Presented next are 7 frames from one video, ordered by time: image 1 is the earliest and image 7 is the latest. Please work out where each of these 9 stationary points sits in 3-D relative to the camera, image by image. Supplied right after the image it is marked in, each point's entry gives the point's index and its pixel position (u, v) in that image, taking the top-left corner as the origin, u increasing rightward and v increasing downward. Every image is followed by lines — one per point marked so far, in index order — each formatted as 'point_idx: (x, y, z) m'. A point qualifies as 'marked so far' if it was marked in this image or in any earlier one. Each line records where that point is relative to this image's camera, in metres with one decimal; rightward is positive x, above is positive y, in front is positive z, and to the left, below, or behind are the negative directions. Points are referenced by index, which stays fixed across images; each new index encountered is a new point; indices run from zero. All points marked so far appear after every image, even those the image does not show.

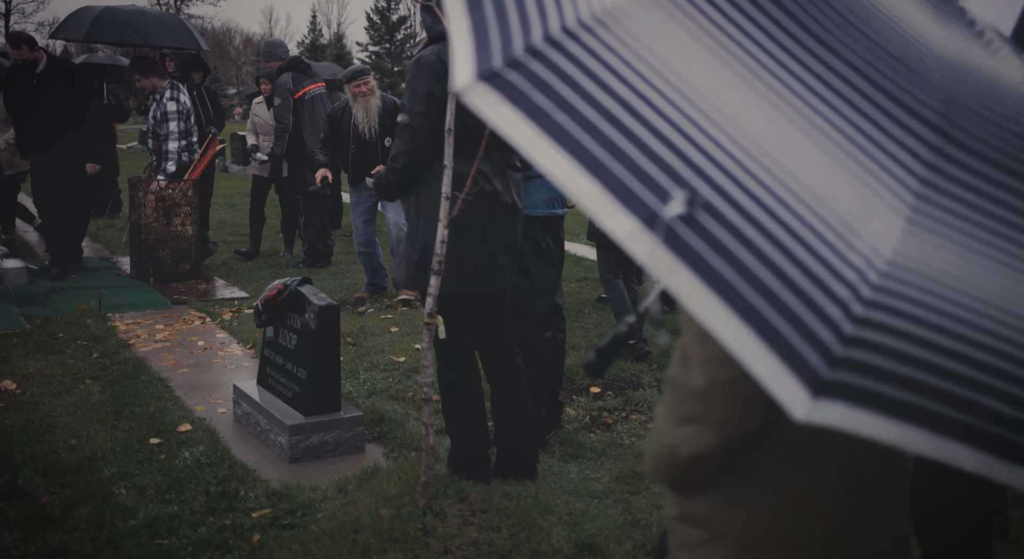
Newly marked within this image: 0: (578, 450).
0: (+0.3, -0.8, +4.3) m
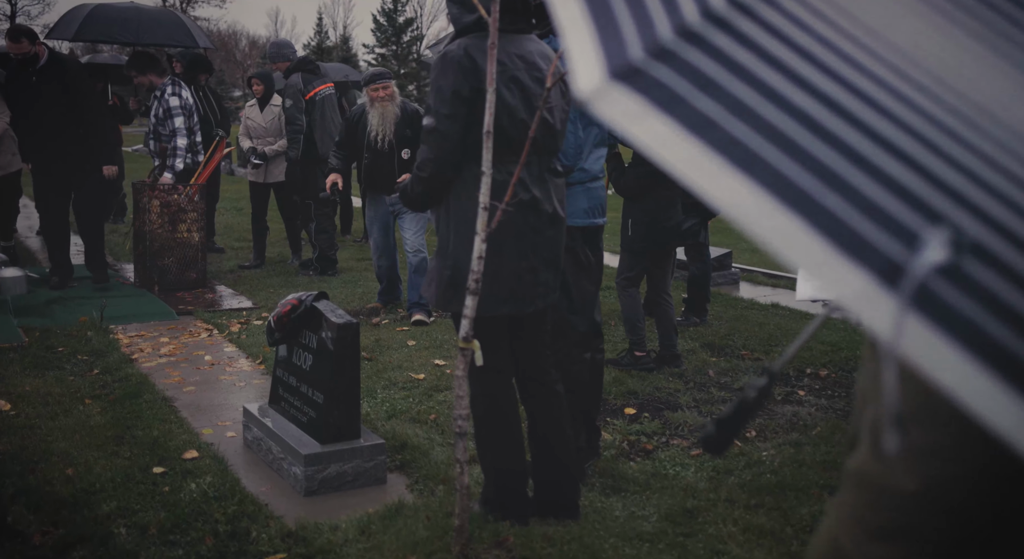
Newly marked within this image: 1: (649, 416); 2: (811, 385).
0: (+0.5, -0.9, +3.9) m
1: (+0.8, -0.8, +4.9) m
2: (+1.8, -0.6, +5.4) m
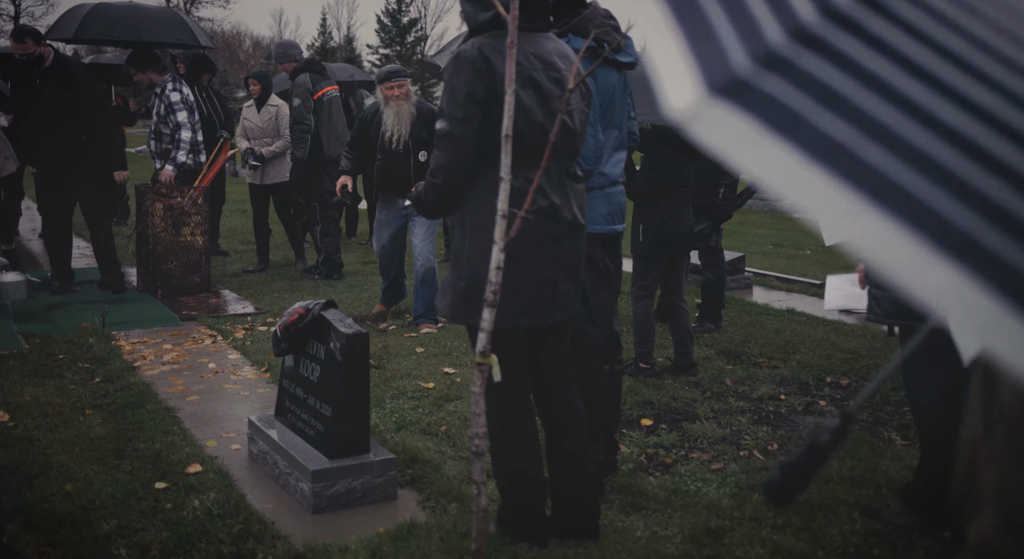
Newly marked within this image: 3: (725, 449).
0: (+0.5, -0.9, +3.8) m
1: (+0.8, -0.8, +4.7) m
2: (+1.9, -0.7, +5.2) m
3: (+1.1, -0.8, +4.4) m
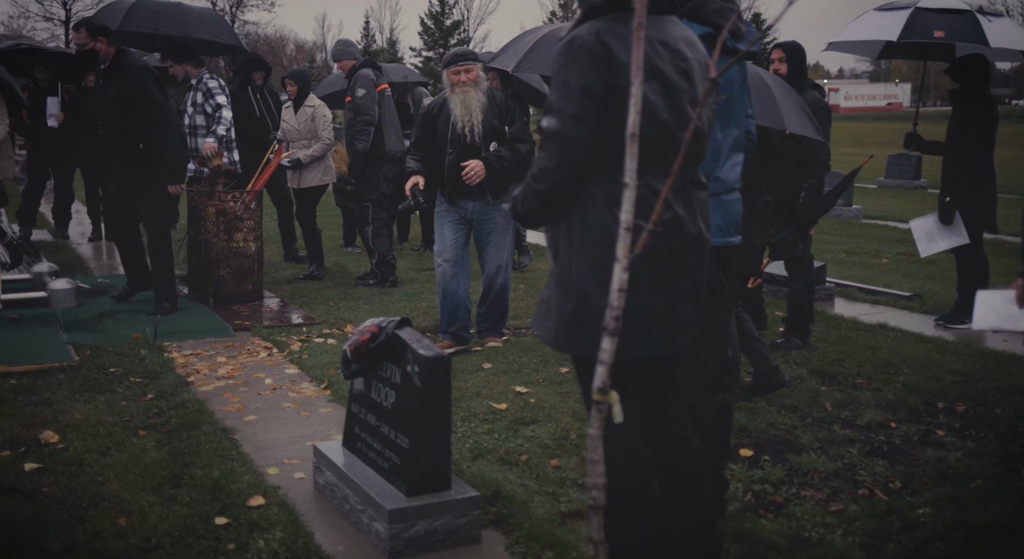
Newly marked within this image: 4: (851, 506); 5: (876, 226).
0: (+0.9, -1.0, +3.3) m
1: (+1.3, -0.9, +4.3) m
2: (+2.3, -0.8, +4.7) m
3: (+1.5, -0.9, +3.9) m
4: (+1.5, -1.0, +3.8) m
5: (+4.9, +0.7, +11.8) m
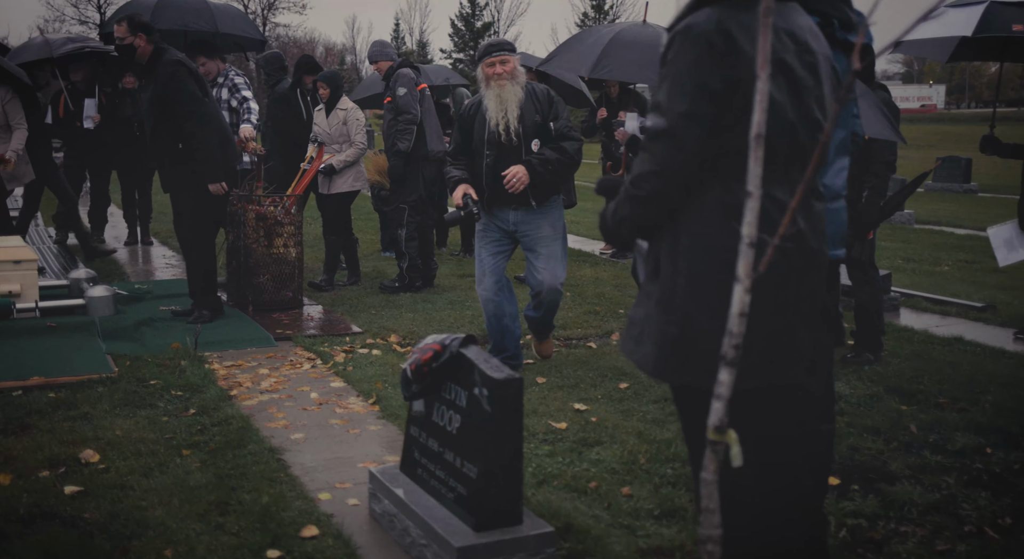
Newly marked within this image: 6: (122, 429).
0: (+1.2, -1.1, +3.0) m
1: (+1.6, -0.9, +3.9) m
2: (+2.7, -0.8, +4.3) m
3: (+1.8, -1.0, +3.6) m
4: (+1.7, -1.0, +3.4) m
5: (+5.4, +0.6, +11.4) m
6: (-2.1, -0.8, +4.6) m
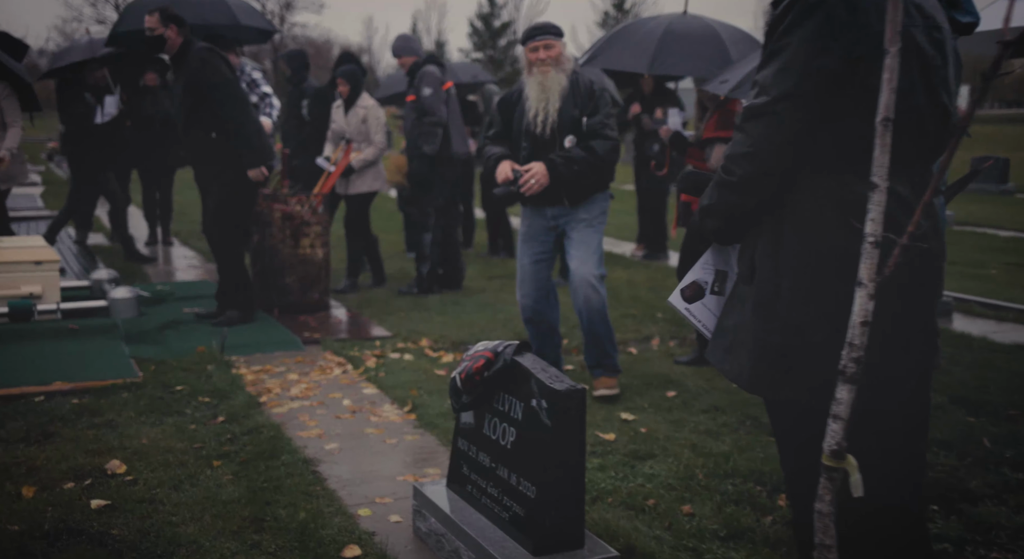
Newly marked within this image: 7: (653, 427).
0: (+1.4, -1.1, +2.7) m
1: (+1.8, -1.0, +3.7) m
2: (+2.9, -0.9, +4.0) m
3: (+2.0, -1.0, +3.3) m
4: (+2.0, -1.1, +3.1) m
5: (+5.8, +0.6, +11.1) m
6: (-1.8, -0.8, +4.4) m
7: (+0.8, -0.8, +4.7) m
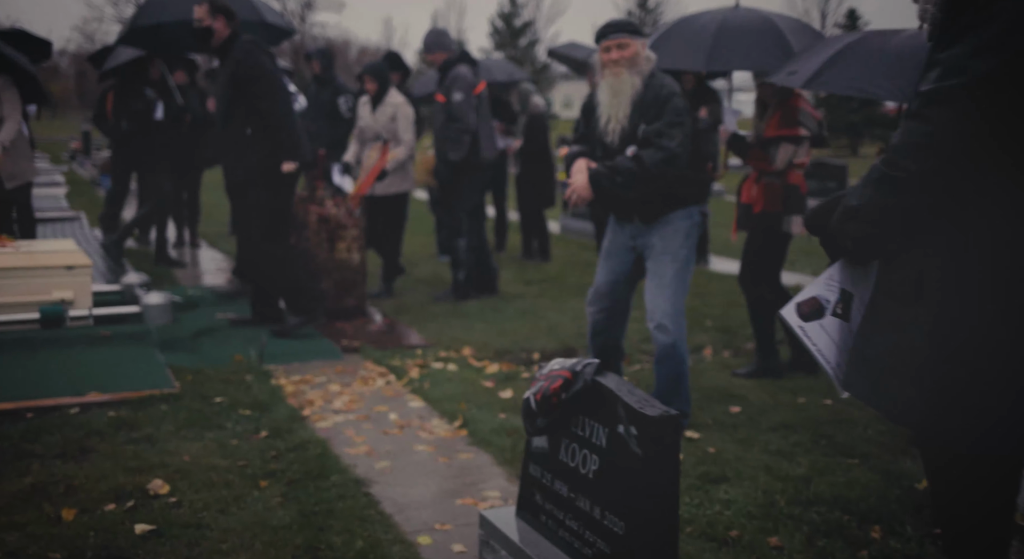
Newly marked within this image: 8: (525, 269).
0: (+1.7, -1.1, +2.4) m
1: (+2.1, -1.0, +3.4) m
2: (+3.2, -0.9, +3.7) m
3: (+2.3, -1.1, +3.0) m
4: (+2.2, -1.1, +2.8) m
5: (+6.2, +0.5, +10.7) m
6: (-1.5, -0.8, +4.2) m
7: (+1.0, -0.8, +4.4) m
8: (+0.2, +0.1, +9.6) m
